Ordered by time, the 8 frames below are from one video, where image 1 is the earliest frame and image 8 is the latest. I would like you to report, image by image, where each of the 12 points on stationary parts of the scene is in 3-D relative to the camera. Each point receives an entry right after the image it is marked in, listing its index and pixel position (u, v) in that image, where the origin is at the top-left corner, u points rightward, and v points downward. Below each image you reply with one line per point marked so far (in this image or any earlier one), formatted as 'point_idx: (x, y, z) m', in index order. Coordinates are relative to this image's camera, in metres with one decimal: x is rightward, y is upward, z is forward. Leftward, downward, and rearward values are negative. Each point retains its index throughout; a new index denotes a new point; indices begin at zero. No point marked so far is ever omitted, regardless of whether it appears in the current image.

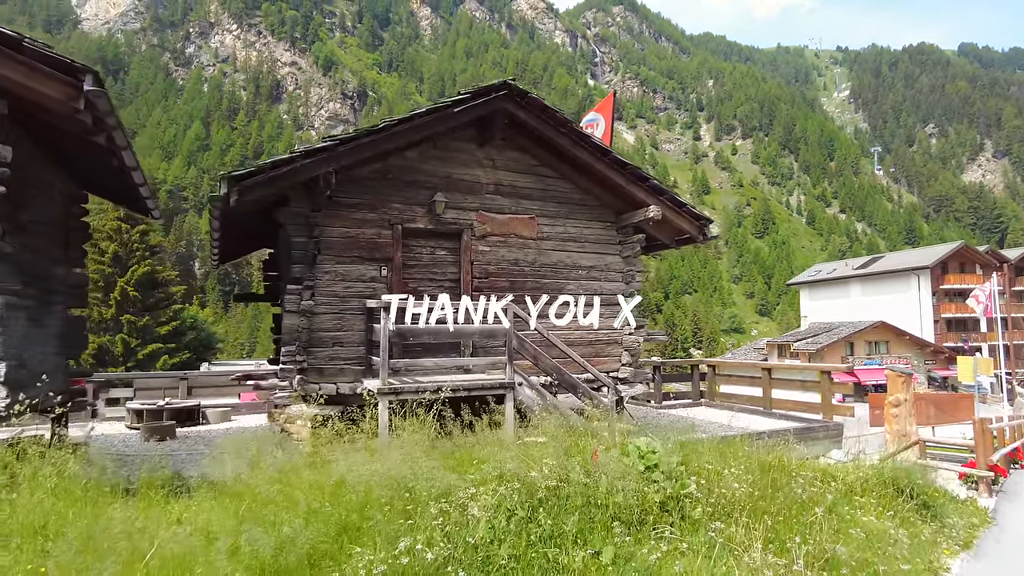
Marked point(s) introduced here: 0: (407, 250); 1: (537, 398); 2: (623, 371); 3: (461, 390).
0: (-1.5, +0.5, +8.8) m
1: (+0.3, -1.4, +8.1) m
2: (+1.7, -1.3, +9.6) m
3: (-0.6, -1.2, +7.7) m
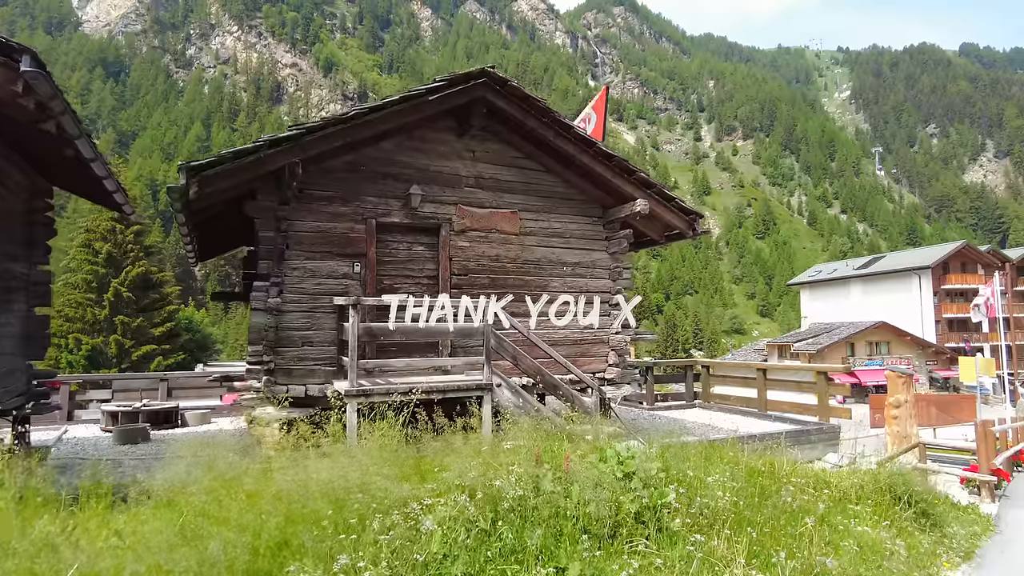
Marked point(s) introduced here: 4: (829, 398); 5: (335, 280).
0: (-1.7, +0.6, +8.4) m
1: (0.0, -1.4, +7.7) m
2: (+1.4, -1.2, +9.2) m
3: (-0.9, -1.2, +7.3) m
4: (+5.5, -1.9, +11.0) m
5: (-2.3, +0.1, +8.1) m
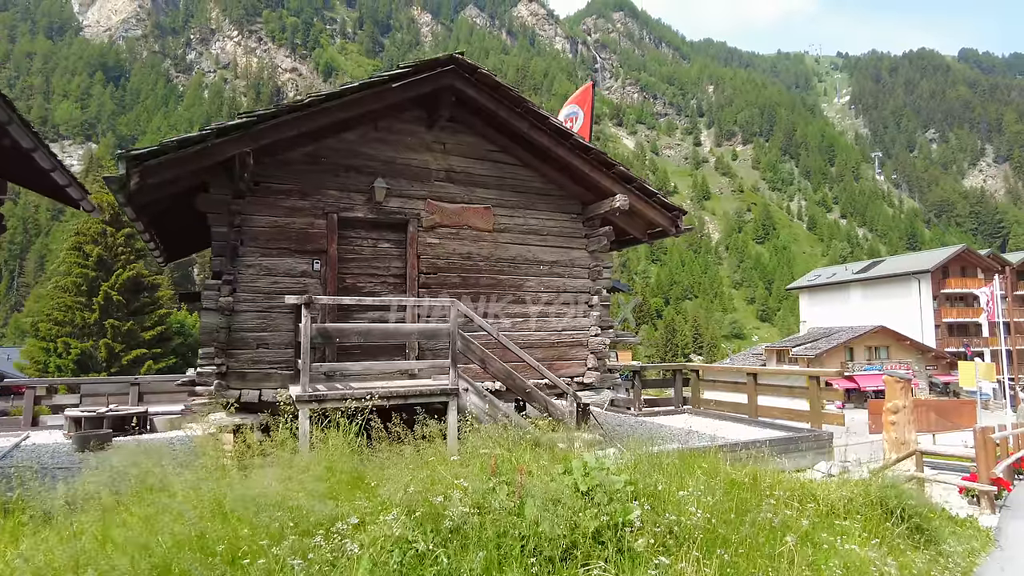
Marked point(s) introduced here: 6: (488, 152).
0: (-2.1, +0.6, +8.0) m
1: (-0.3, -1.4, +7.2) m
2: (+1.1, -1.2, +8.8) m
3: (-1.3, -1.2, +6.9) m
4: (+5.2, -1.9, +10.6) m
5: (-2.6, +0.1, +7.6) m
6: (-0.3, +1.9, +8.7) m
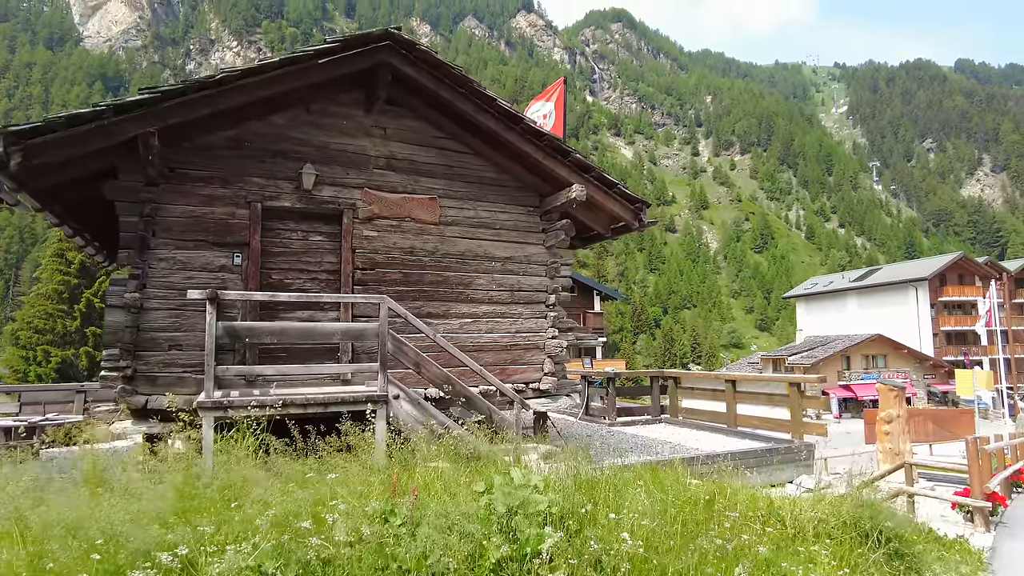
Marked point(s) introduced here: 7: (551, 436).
0: (-2.8, +0.6, +7.3) m
1: (-1.0, -1.3, +6.5) m
2: (+0.4, -1.2, +8.0) m
3: (-1.9, -1.1, +6.1) m
4: (+4.5, -1.9, +9.8) m
5: (-3.3, +0.2, +6.9) m
6: (-1.0, +1.9, +8.0) m
7: (+0.5, -2.0, +8.7) m
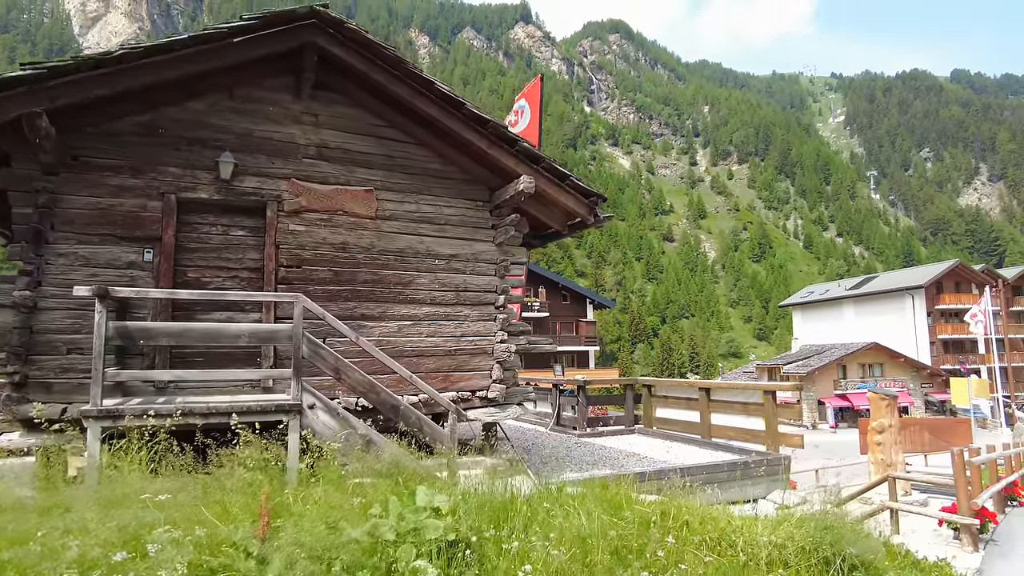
0: (-3.4, +0.6, +6.7) m
1: (-1.6, -1.3, +5.9) m
2: (-0.2, -1.2, +7.4) m
3: (-2.6, -1.1, +5.5) m
4: (+3.9, -2.0, +9.2) m
5: (-4.0, +0.2, +6.3) m
6: (-1.6, +1.9, +7.4) m
7: (-0.1, -2.1, +8.1) m
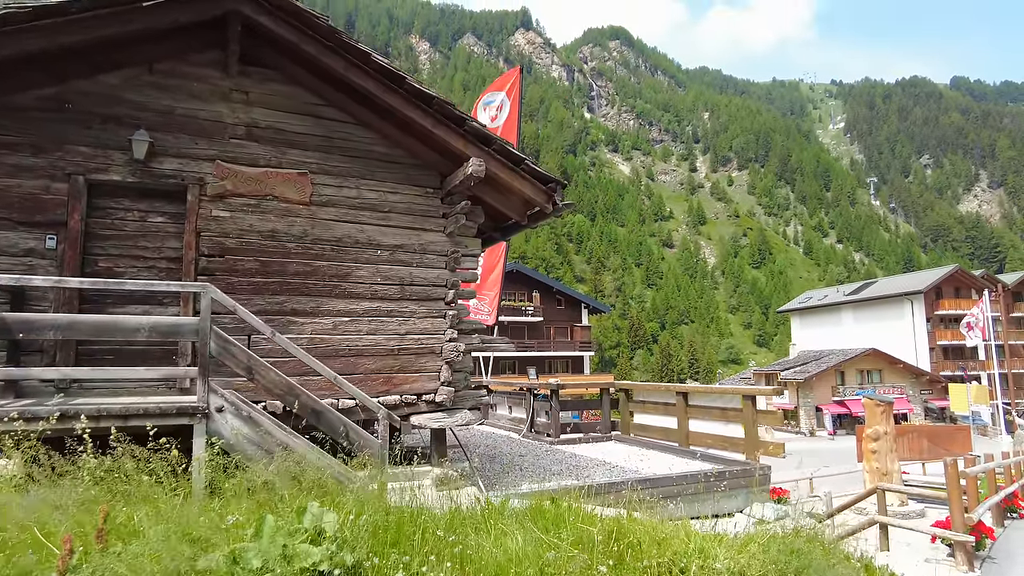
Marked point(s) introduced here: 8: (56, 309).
0: (-4.0, +0.7, +6.0) m
1: (-2.2, -1.2, +5.2) m
2: (-0.8, -1.1, +6.8) m
3: (-3.1, -1.0, +4.9) m
4: (+3.3, -1.9, +8.5) m
5: (-4.5, +0.3, +5.7) m
6: (-2.2, +2.0, +6.8) m
7: (-0.7, -2.0, +7.4) m
8: (-4.1, -0.2, +5.7) m
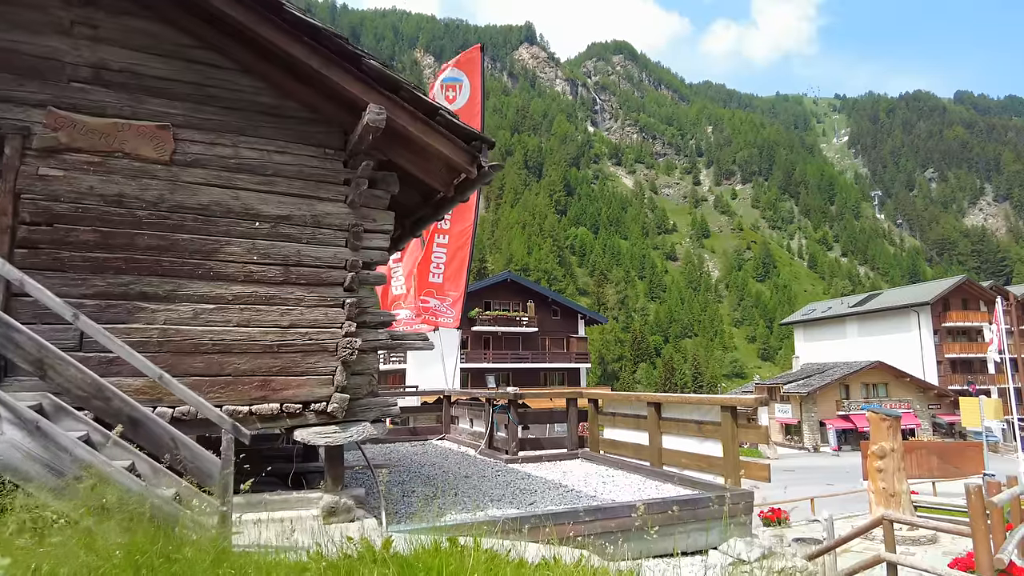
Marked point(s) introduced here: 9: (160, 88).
0: (-4.7, +0.9, +4.8) m
1: (-2.9, -1.0, +3.9) m
2: (-1.5, -1.0, +5.4) m
3: (-3.9, -0.8, +3.5) m
4: (+2.6, -1.8, +7.2) m
5: (-5.3, +0.4, +4.4) m
6: (-2.9, +2.1, +5.5) m
7: (-1.4, -1.8, +6.1) m
8: (-4.9, 0.0, +4.4) m
9: (-3.0, +1.7, +5.4) m
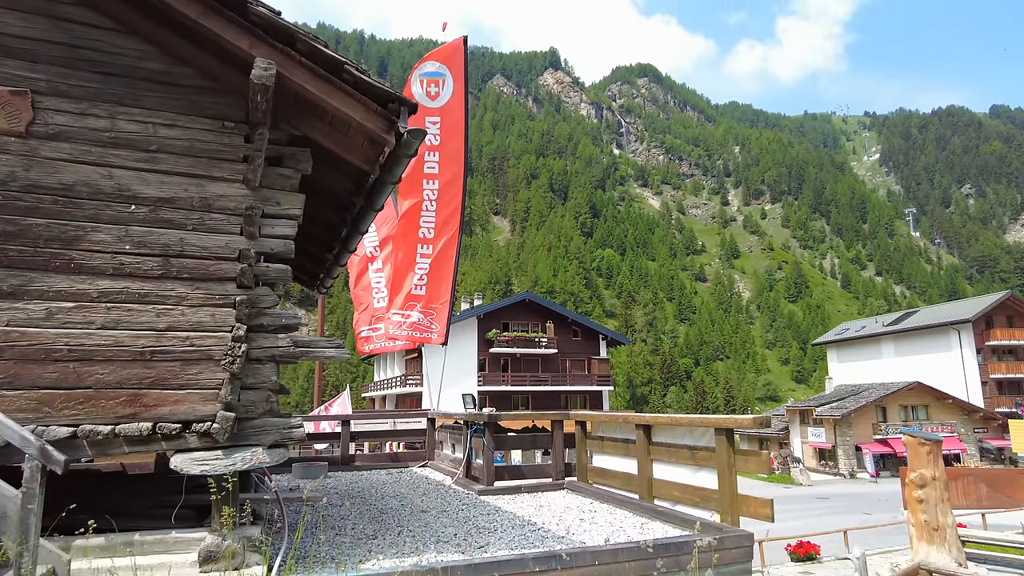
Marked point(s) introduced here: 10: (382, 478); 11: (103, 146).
0: (-5.3, +0.9, +4.0) m
1: (-3.5, -0.9, +3.0) m
2: (-2.1, -0.9, +4.4) m
3: (-4.5, -0.7, +2.7) m
4: (+2.1, -1.8, +6.0) m
5: (-5.8, +0.5, +3.6) m
6: (-3.4, +2.1, +4.7) m
7: (-1.9, -1.8, +5.0) m
8: (-5.5, 0.0, +3.6) m
9: (-3.6, +1.7, +4.6) m
10: (-2.0, -2.9, +9.6) m
11: (-3.0, +1.0, +4.6) m
